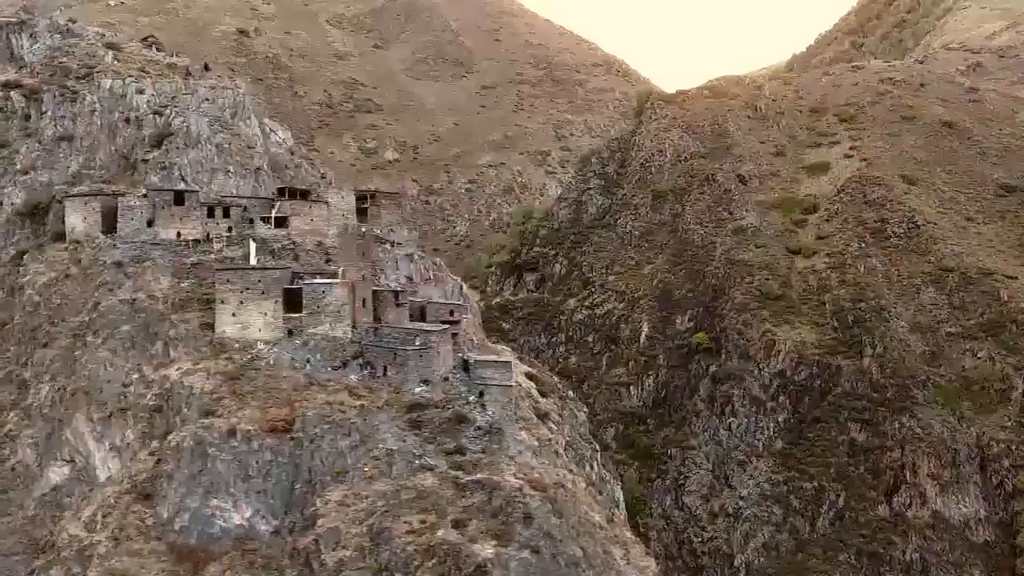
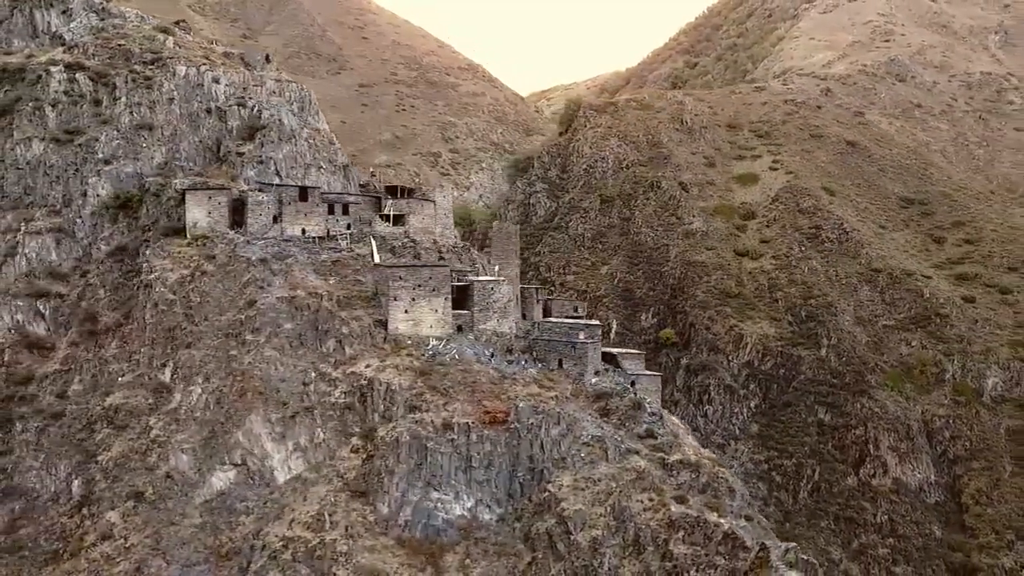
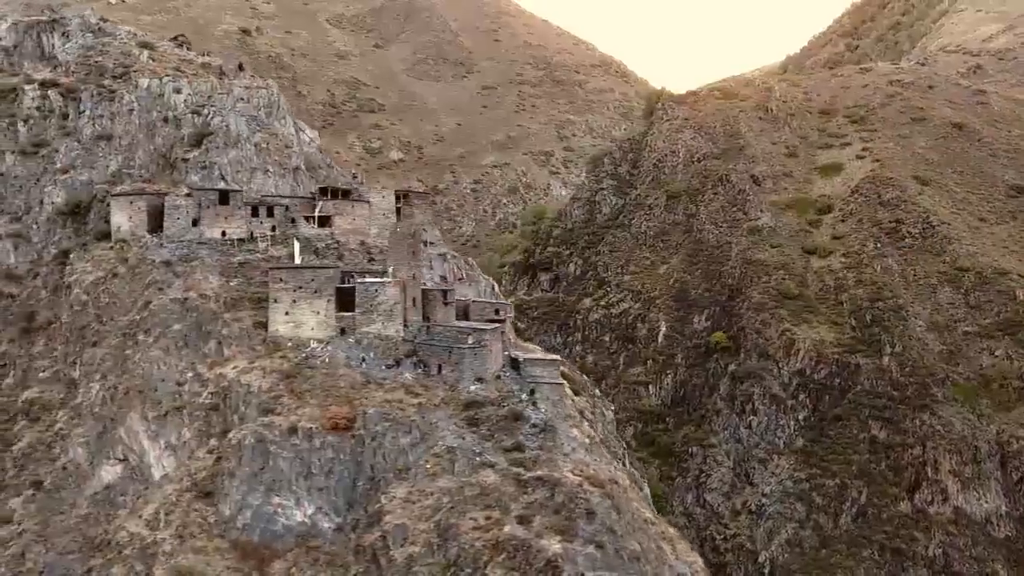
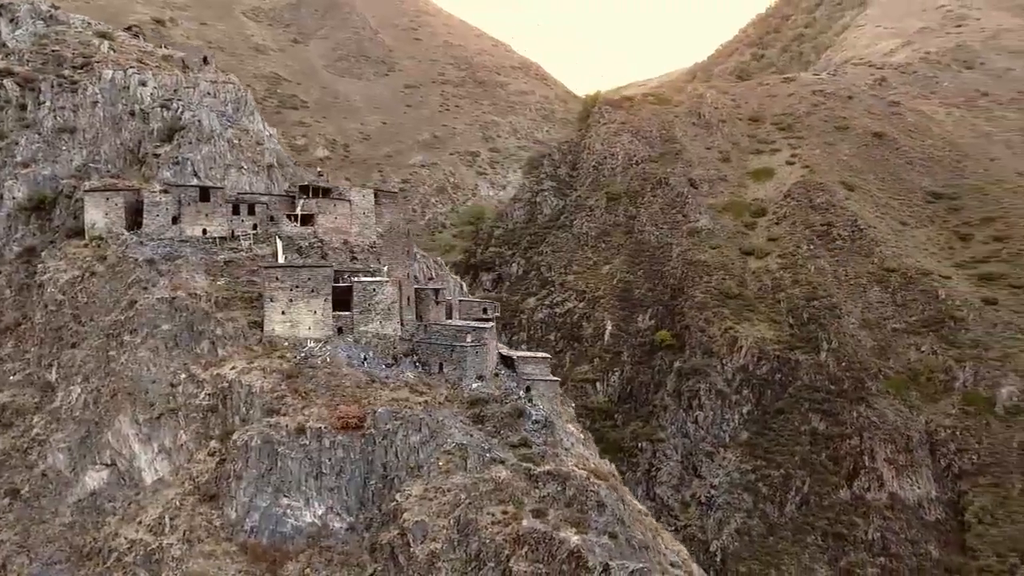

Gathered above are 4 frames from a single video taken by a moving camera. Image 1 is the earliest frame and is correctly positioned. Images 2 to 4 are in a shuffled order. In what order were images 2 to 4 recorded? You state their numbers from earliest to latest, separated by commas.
3, 4, 2
